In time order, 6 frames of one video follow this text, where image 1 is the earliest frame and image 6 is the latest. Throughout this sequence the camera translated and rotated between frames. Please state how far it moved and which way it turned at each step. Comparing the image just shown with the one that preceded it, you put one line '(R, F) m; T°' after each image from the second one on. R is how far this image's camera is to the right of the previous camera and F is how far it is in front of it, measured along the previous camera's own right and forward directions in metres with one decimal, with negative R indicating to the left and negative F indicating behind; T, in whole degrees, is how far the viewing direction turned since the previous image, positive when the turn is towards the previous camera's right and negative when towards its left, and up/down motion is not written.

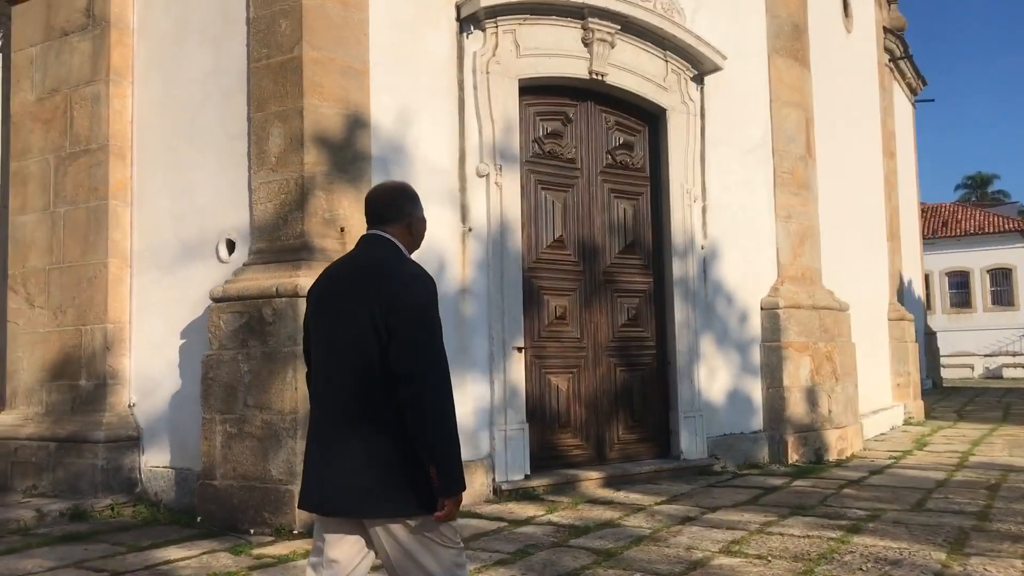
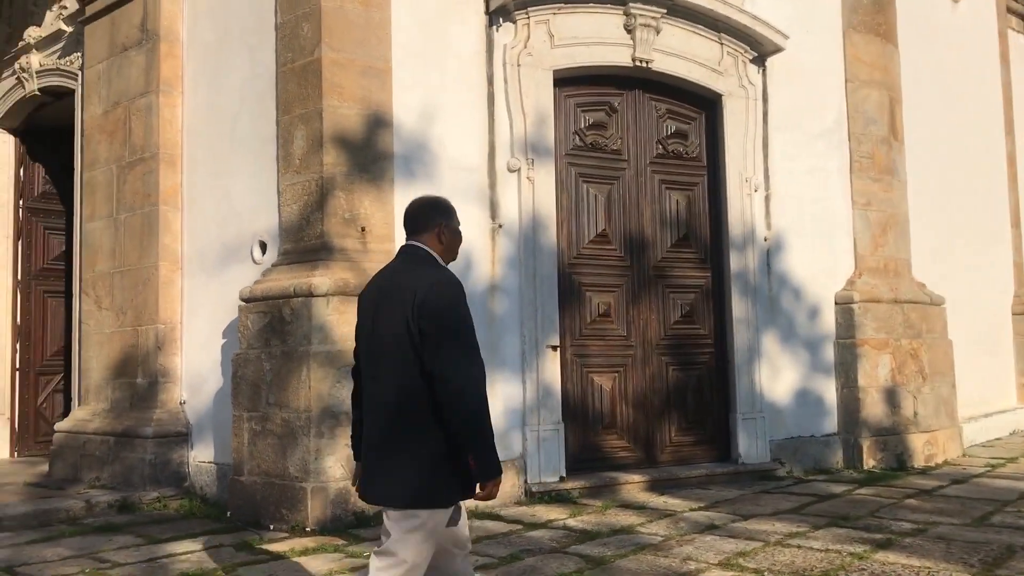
(+0.8, +0.2) m; -9°
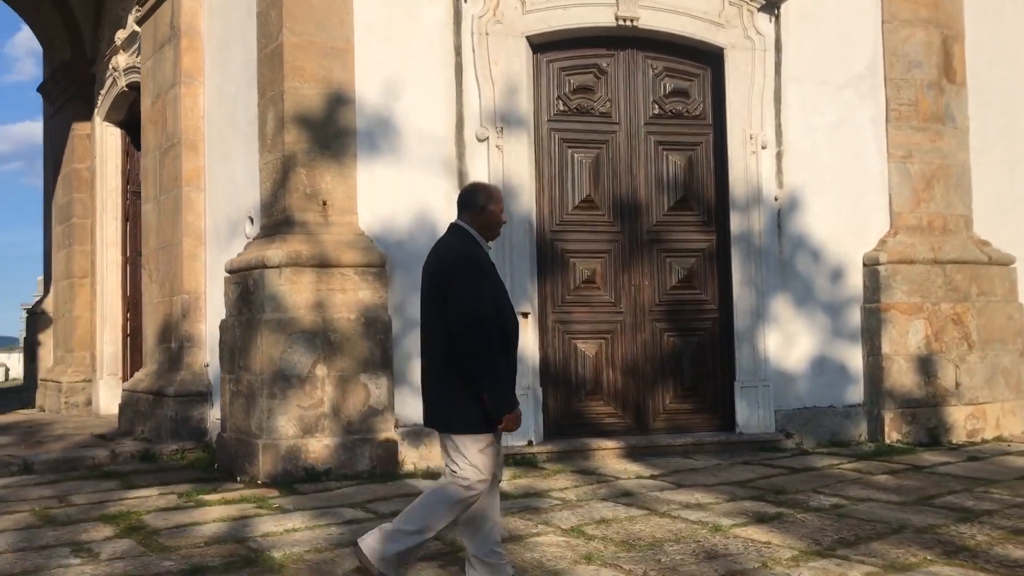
(+1.7, +0.1) m; -13°
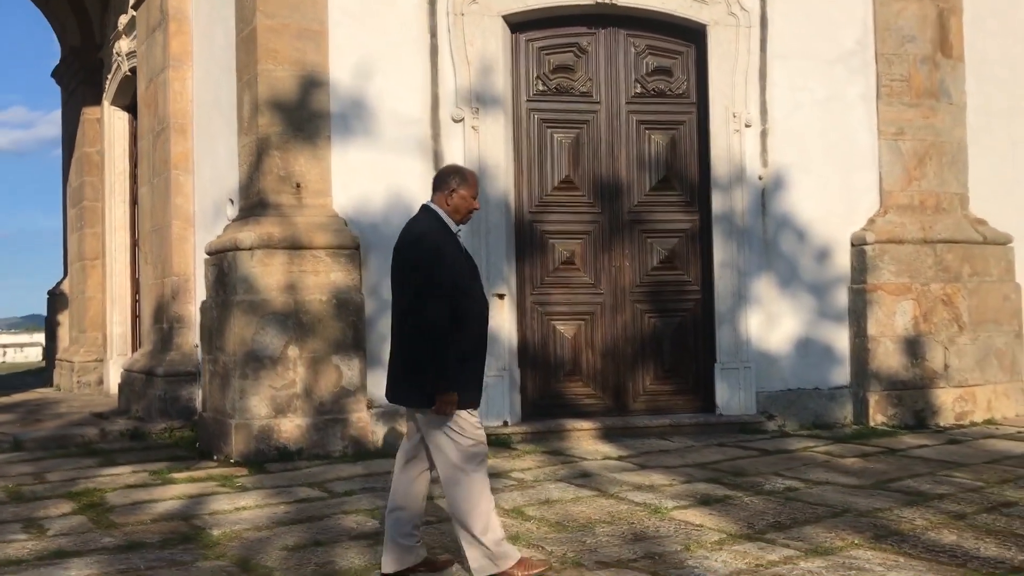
(+0.5, 0.0) m; -3°
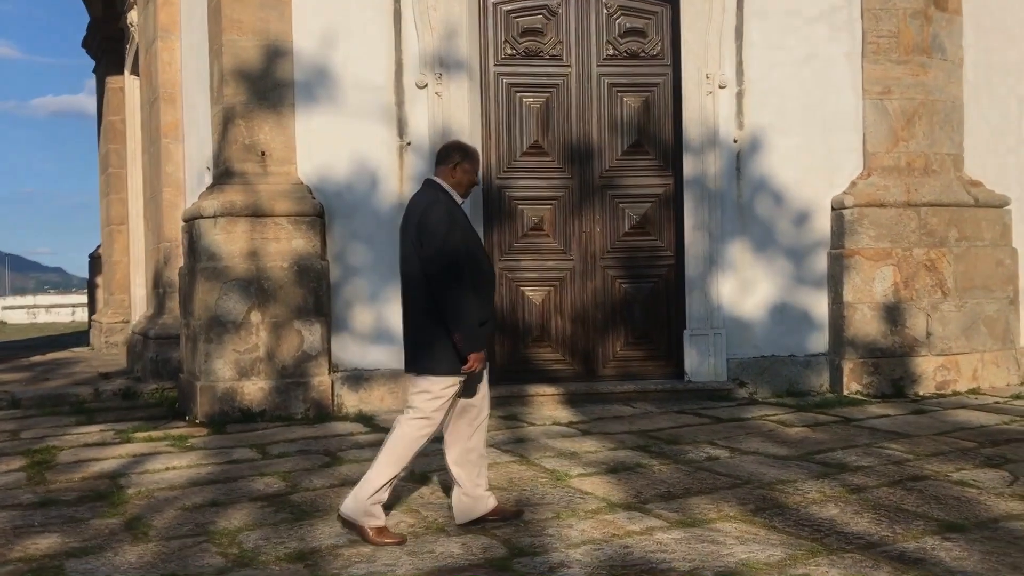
(+0.8, 0.0) m; -5°
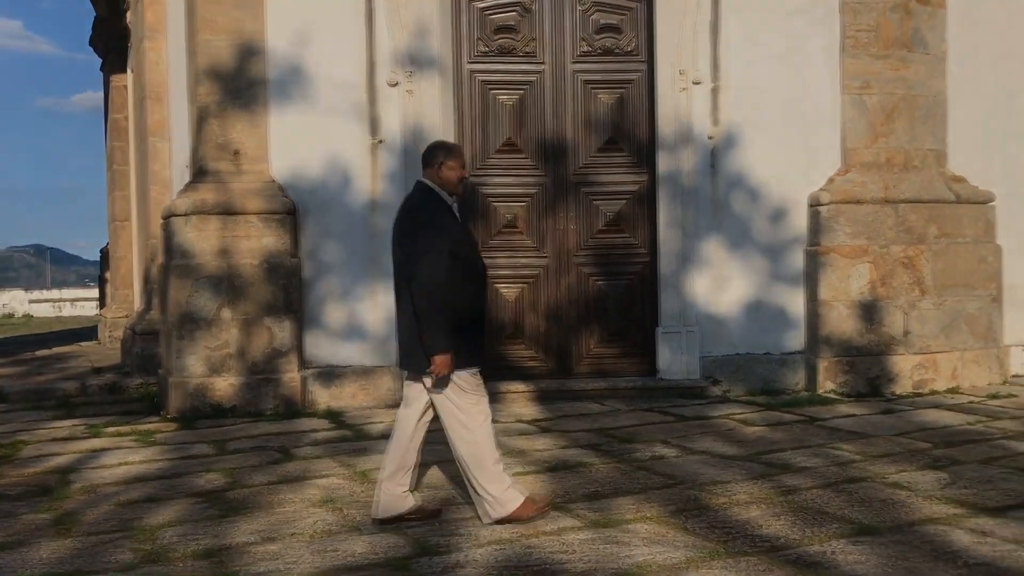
(+0.4, 0.0) m; -2°
